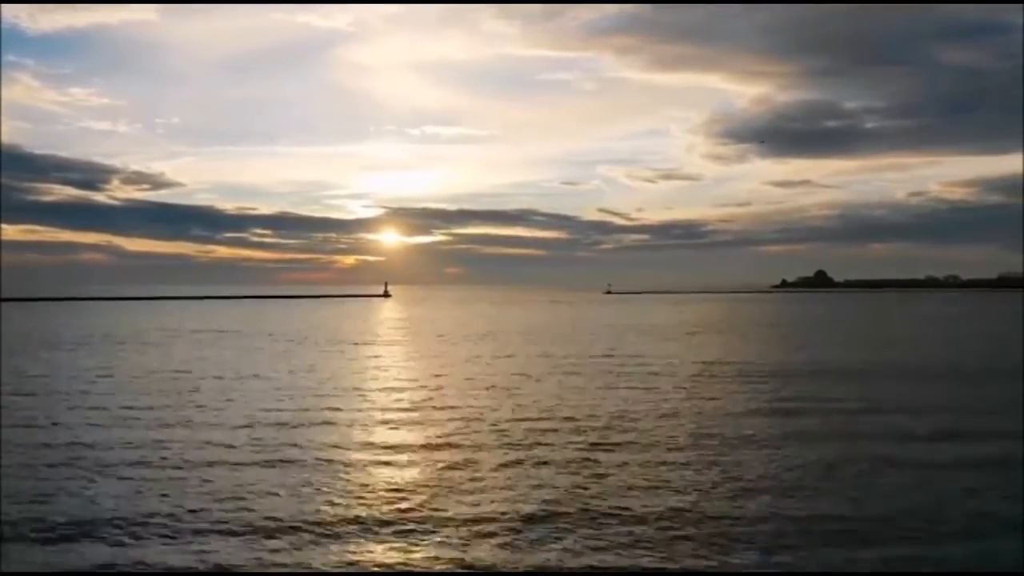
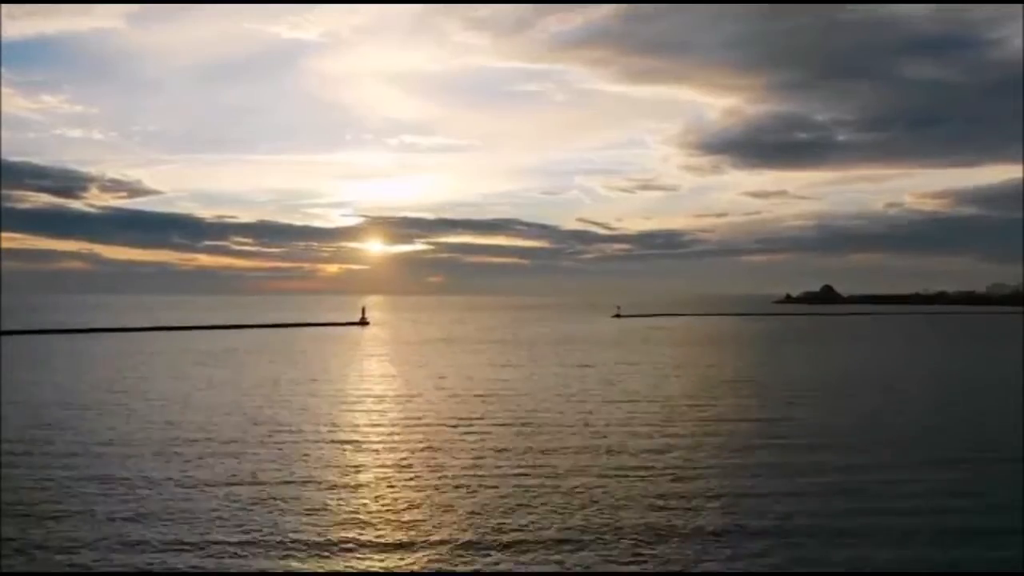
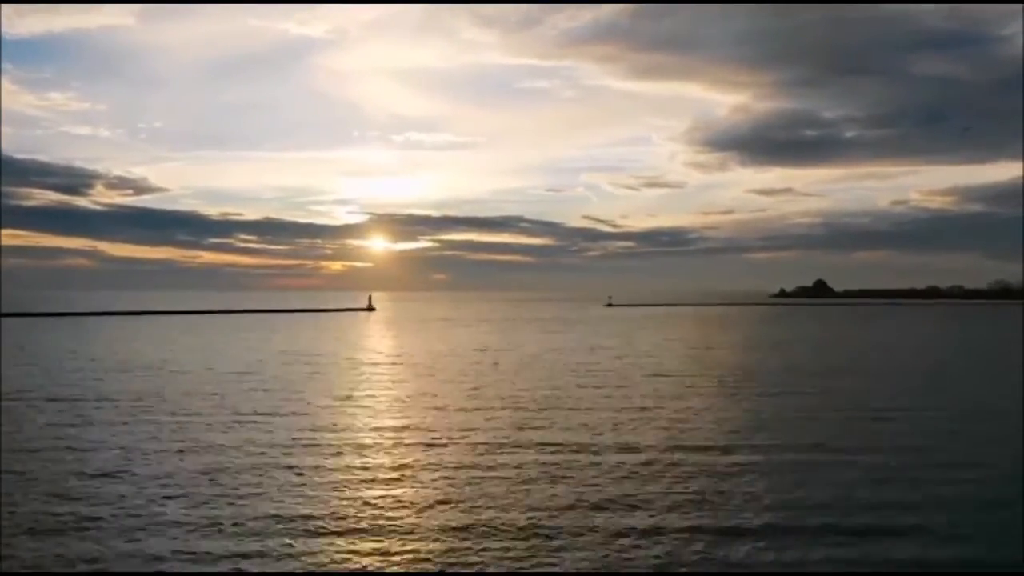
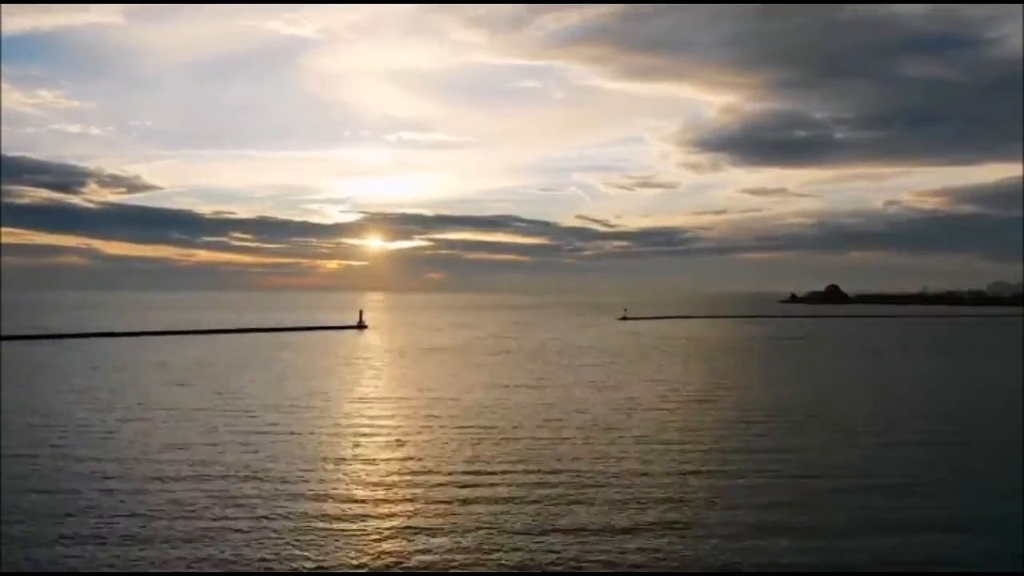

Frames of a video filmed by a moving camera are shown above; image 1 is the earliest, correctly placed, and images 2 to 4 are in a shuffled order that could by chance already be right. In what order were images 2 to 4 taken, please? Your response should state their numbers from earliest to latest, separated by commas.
3, 2, 4
